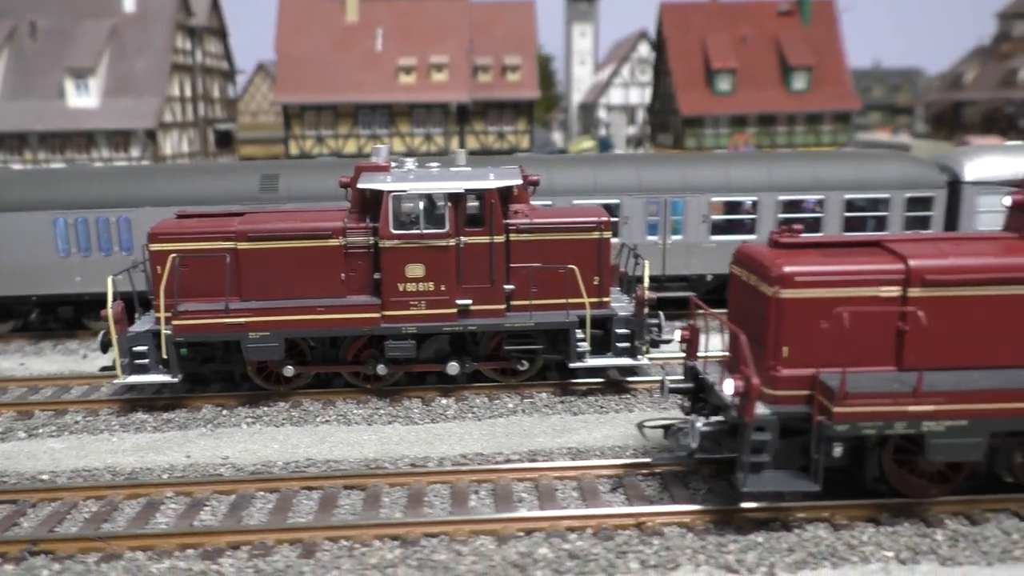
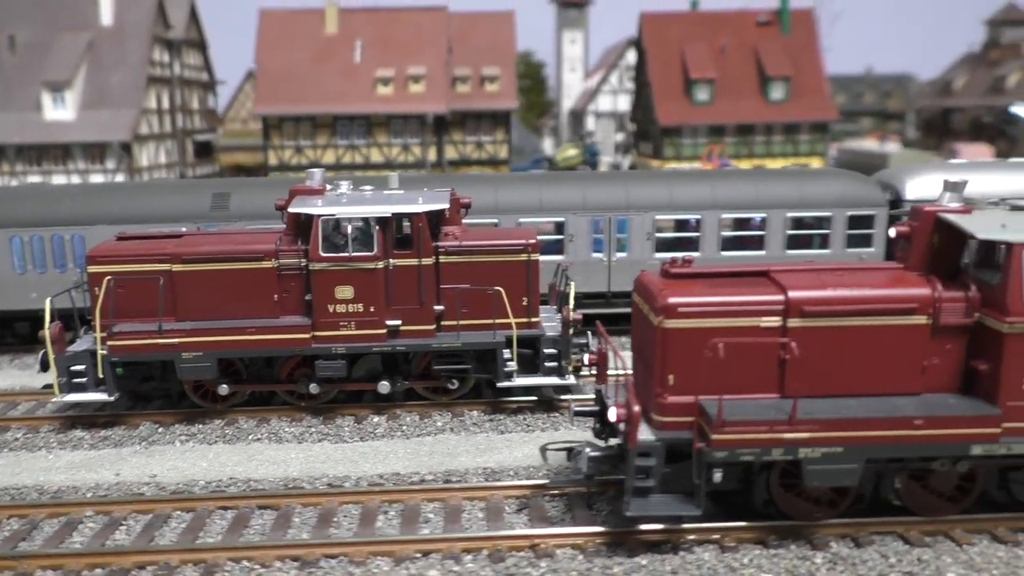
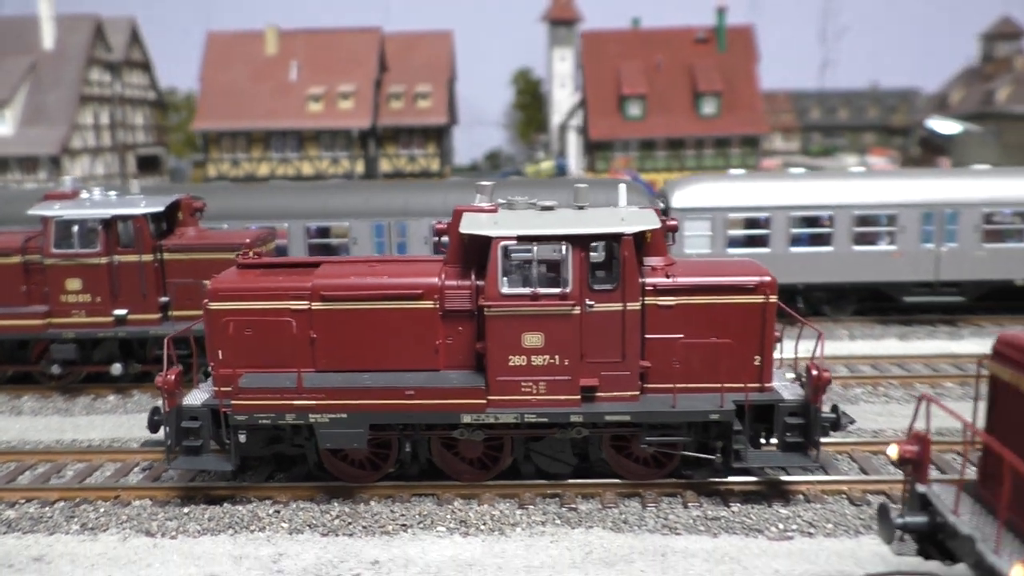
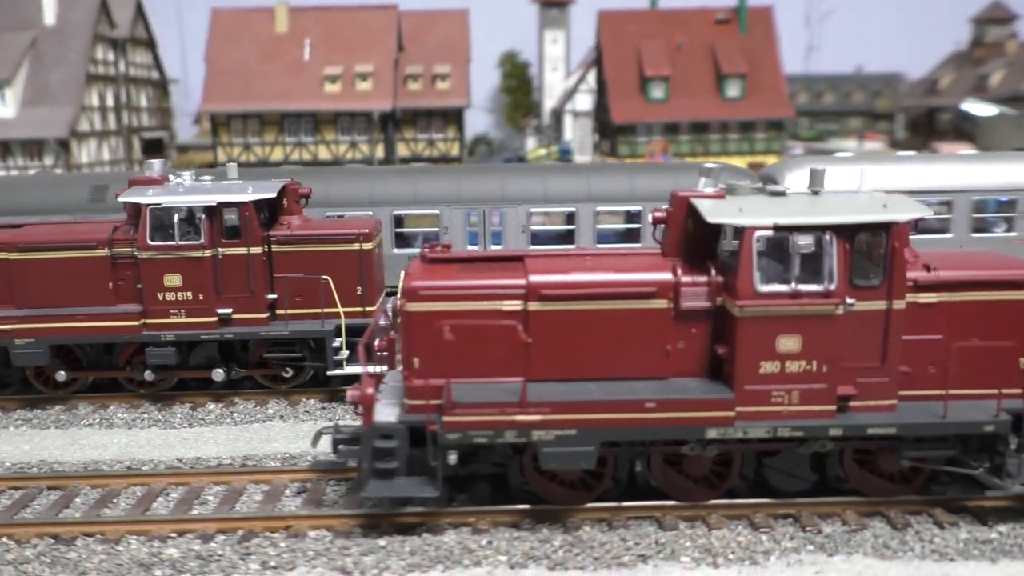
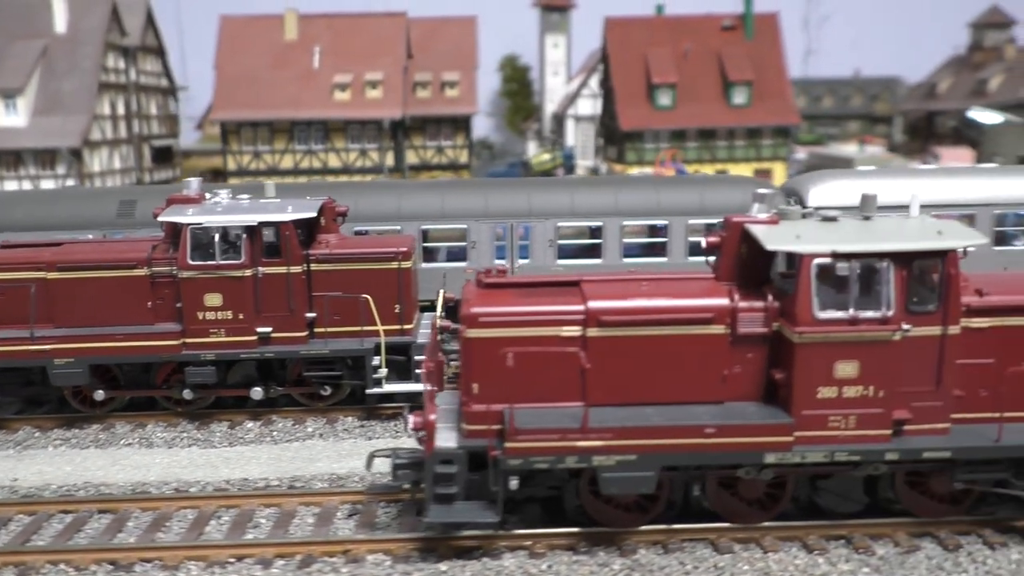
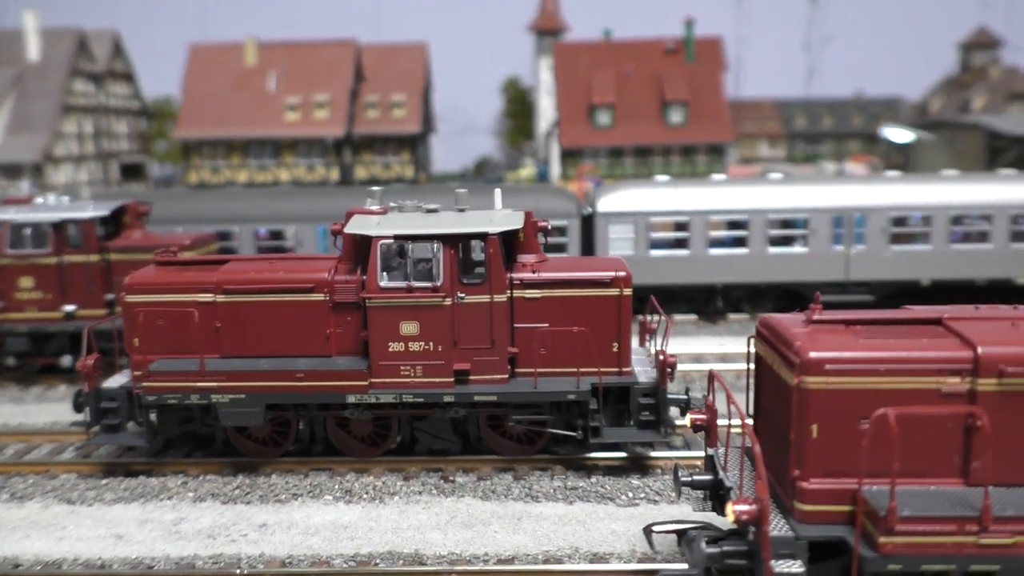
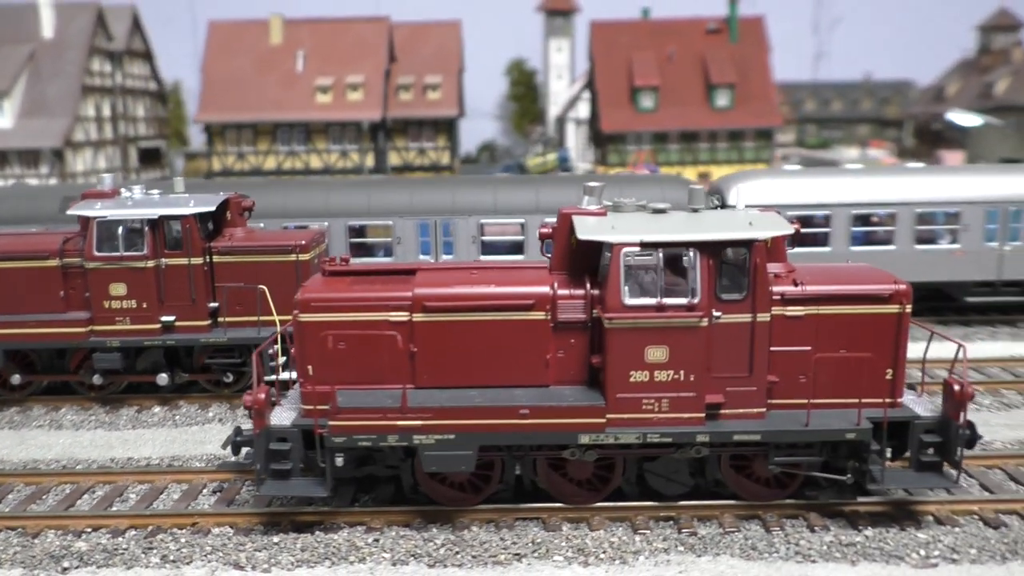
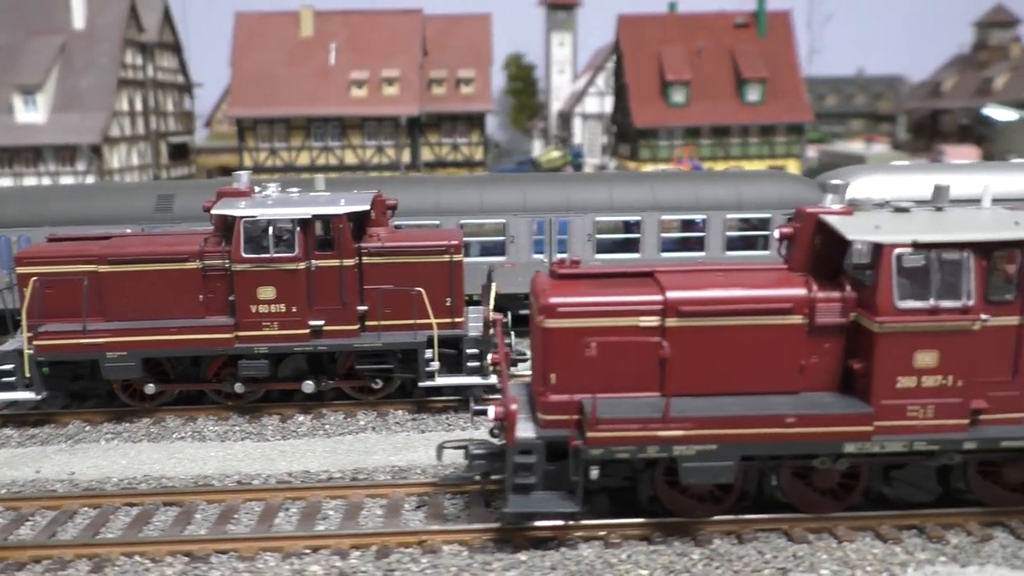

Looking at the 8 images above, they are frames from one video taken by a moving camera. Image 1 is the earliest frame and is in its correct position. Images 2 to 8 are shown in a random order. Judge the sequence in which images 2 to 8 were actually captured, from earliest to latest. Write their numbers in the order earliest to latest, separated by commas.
2, 8, 5, 4, 7, 3, 6
